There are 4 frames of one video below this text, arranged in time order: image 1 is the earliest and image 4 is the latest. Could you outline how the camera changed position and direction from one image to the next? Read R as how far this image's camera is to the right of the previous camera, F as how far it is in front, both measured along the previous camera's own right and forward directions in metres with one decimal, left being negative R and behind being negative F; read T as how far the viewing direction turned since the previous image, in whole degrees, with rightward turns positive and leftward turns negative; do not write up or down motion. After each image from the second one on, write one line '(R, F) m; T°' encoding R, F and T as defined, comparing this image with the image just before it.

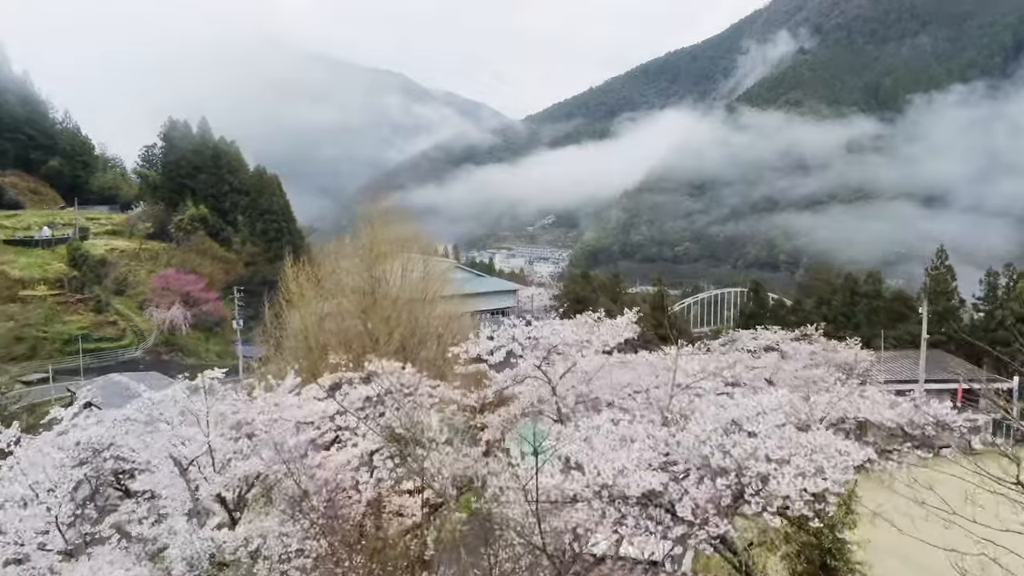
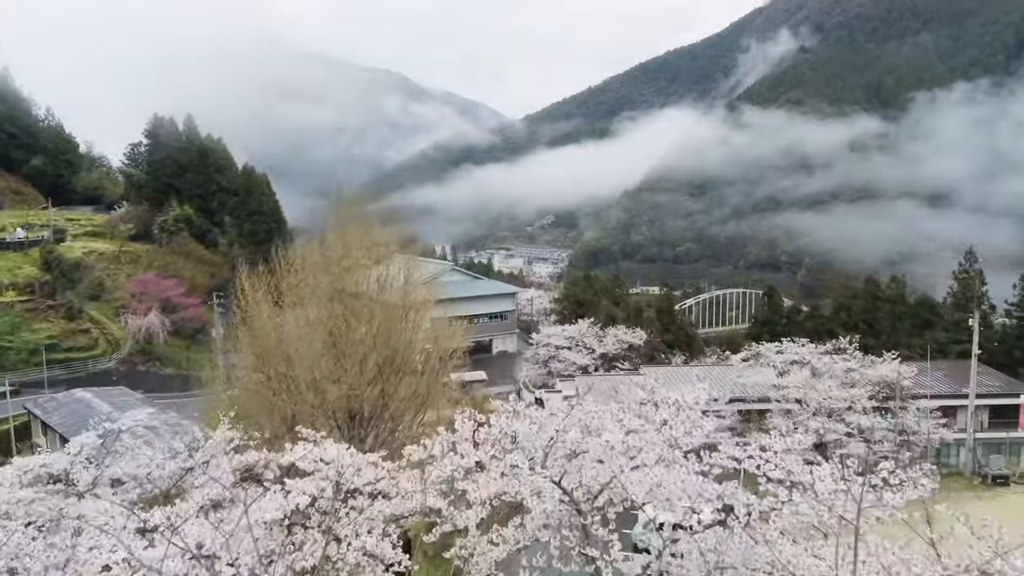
(0.0, +1.5) m; 0°
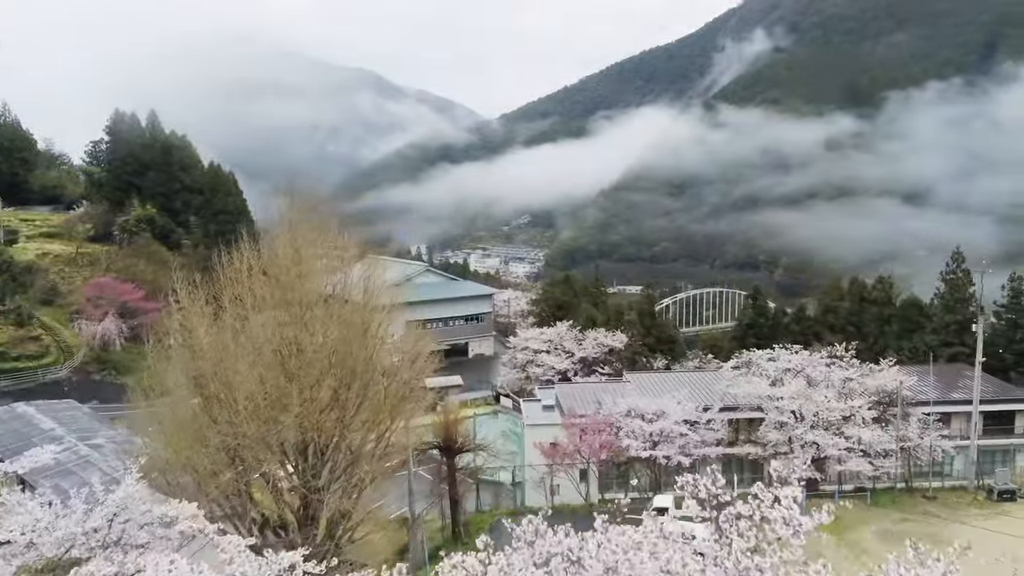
(0.0, +0.9) m; +2°
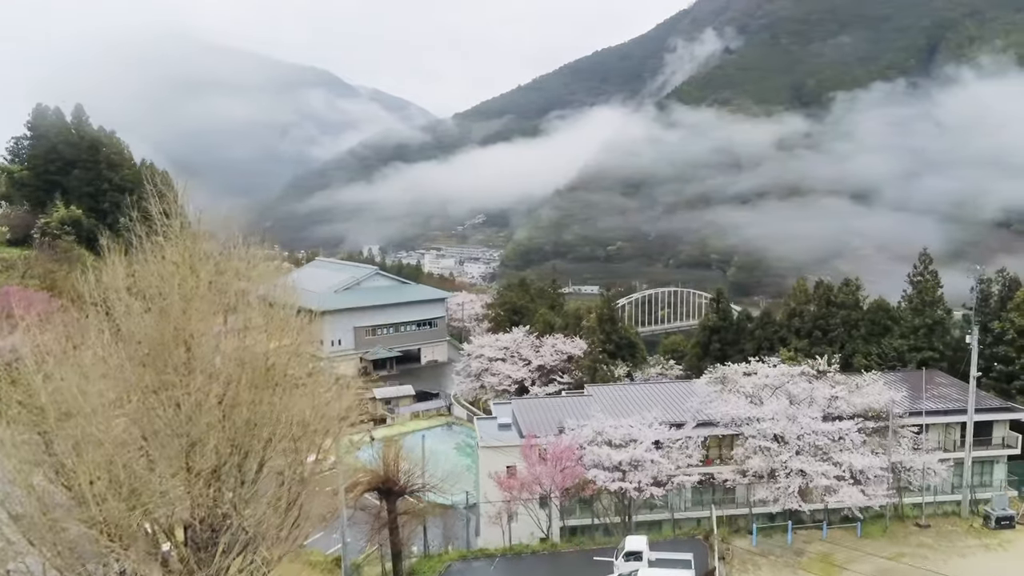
(+0.1, +1.4) m; +3°
